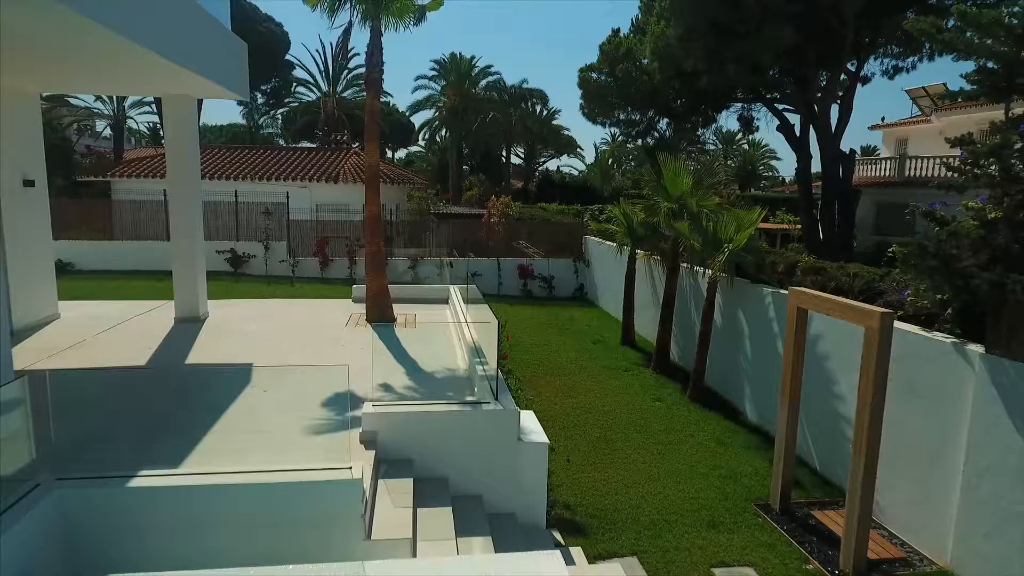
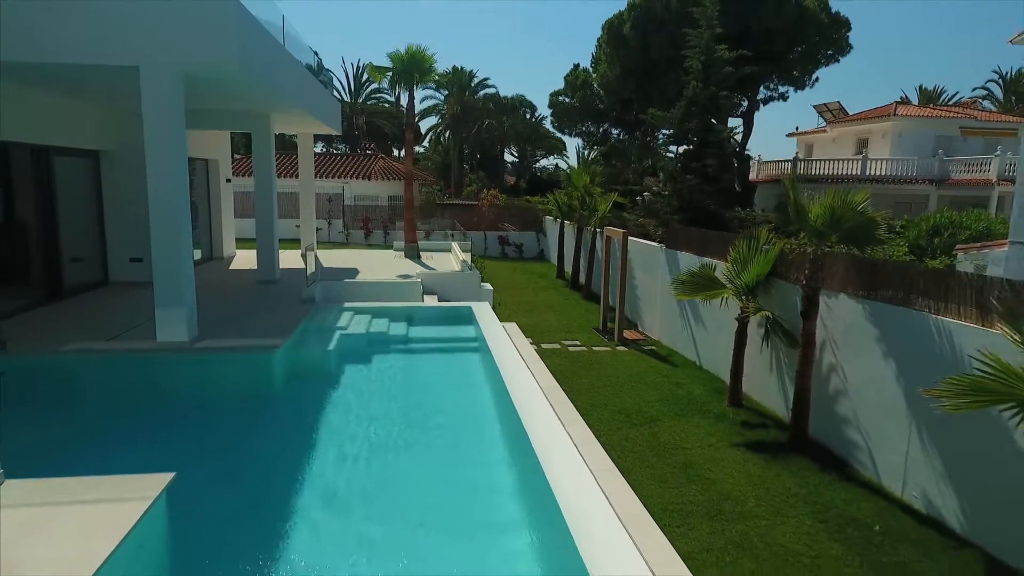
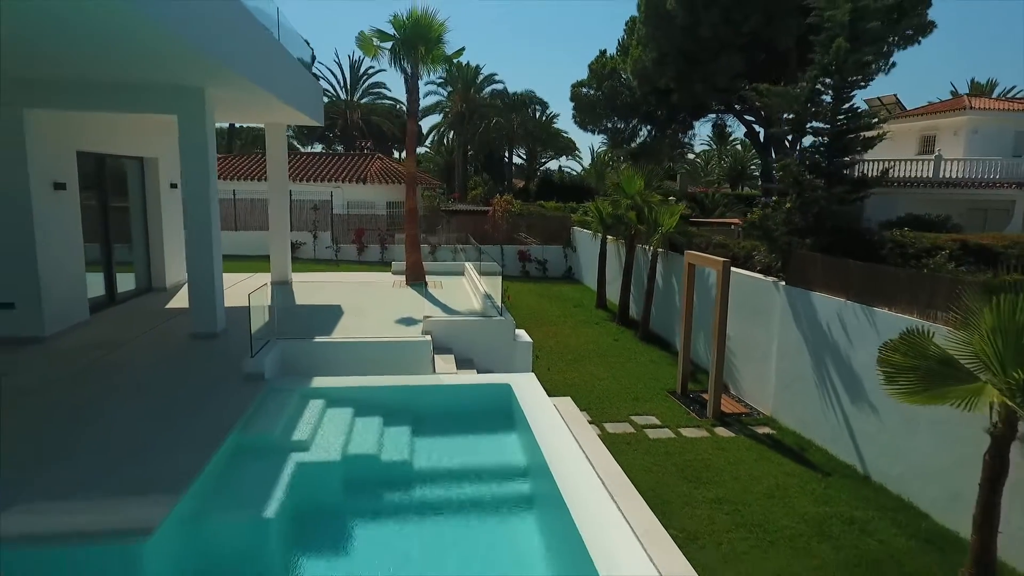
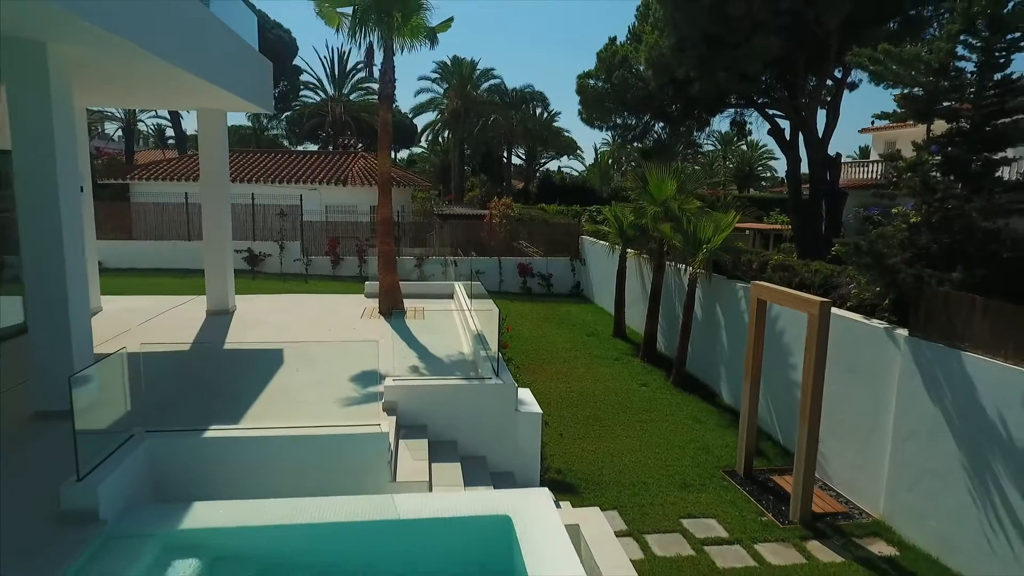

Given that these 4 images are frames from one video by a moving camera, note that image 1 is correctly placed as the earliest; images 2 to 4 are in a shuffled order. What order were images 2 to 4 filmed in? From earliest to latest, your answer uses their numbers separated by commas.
4, 3, 2
